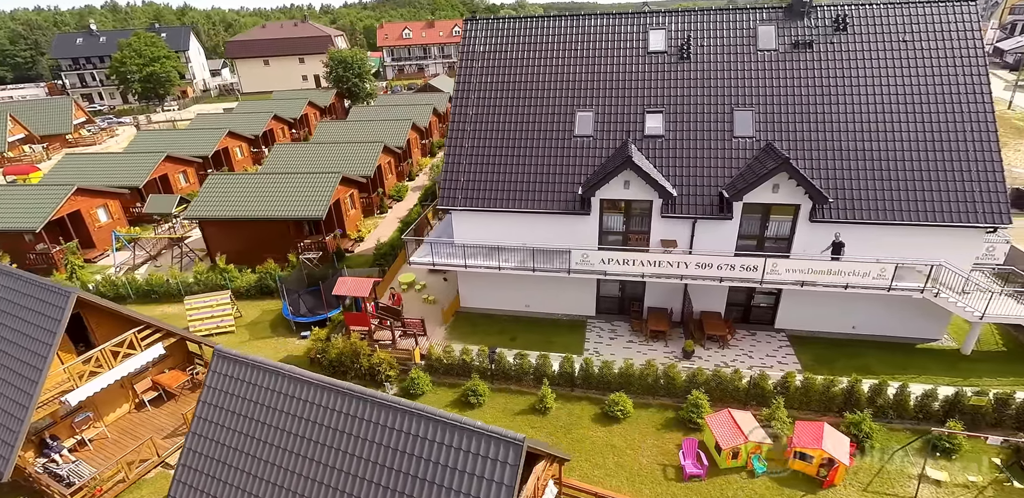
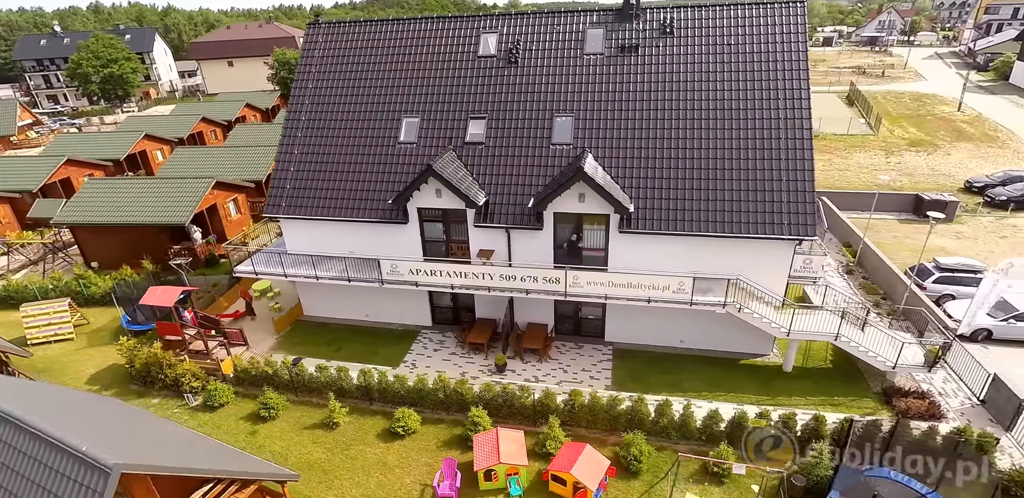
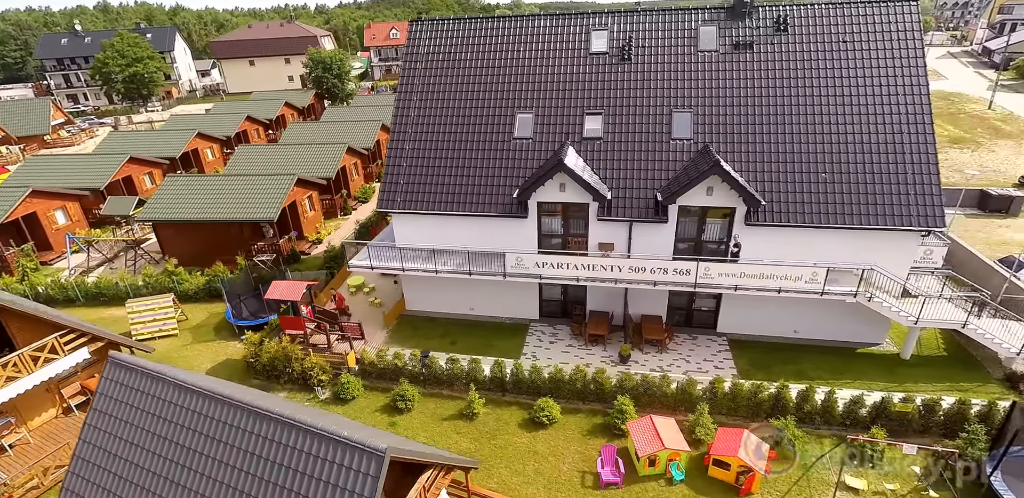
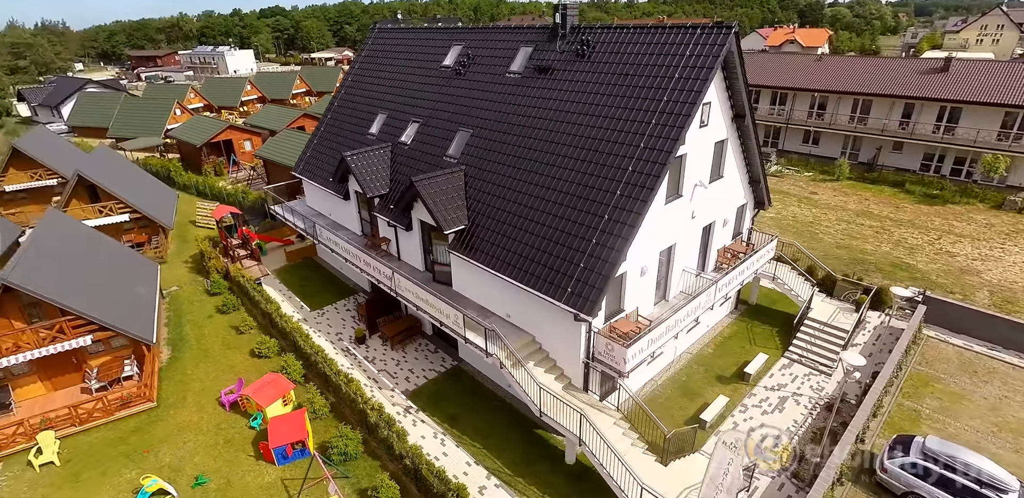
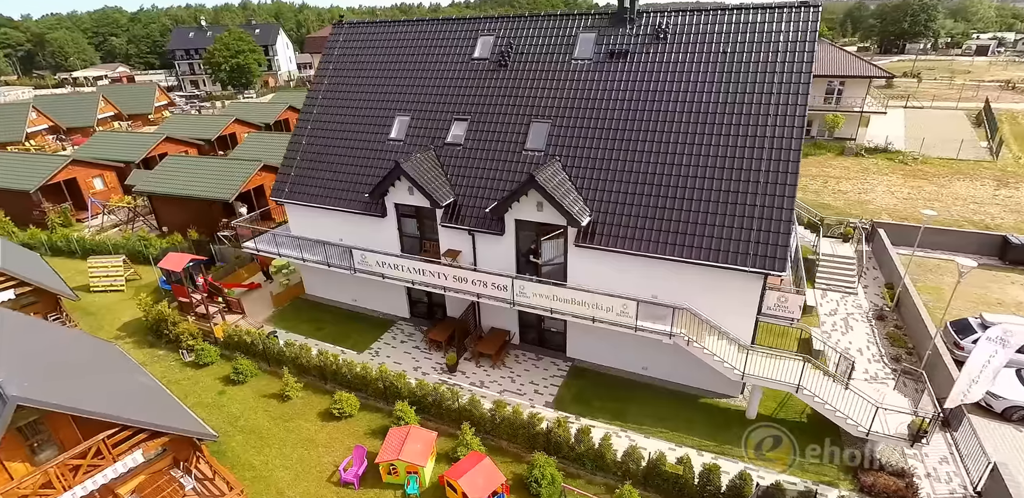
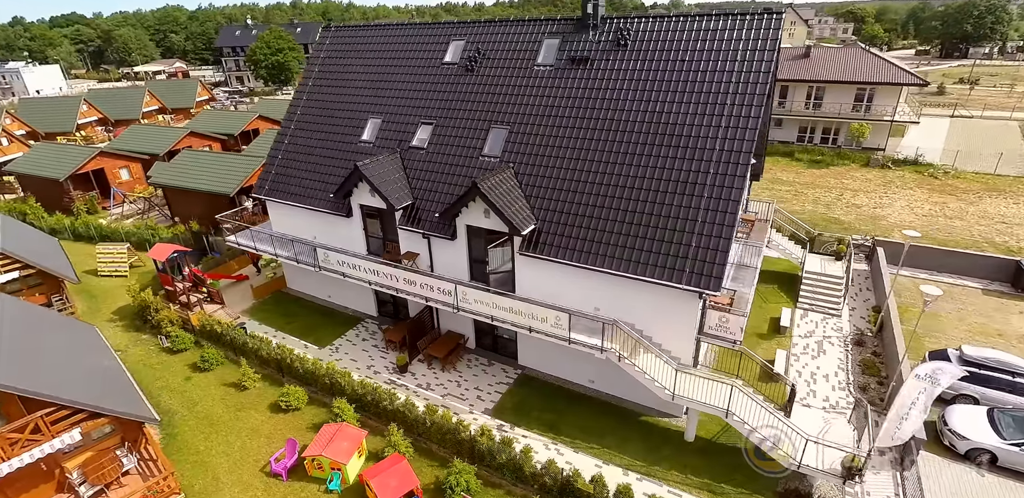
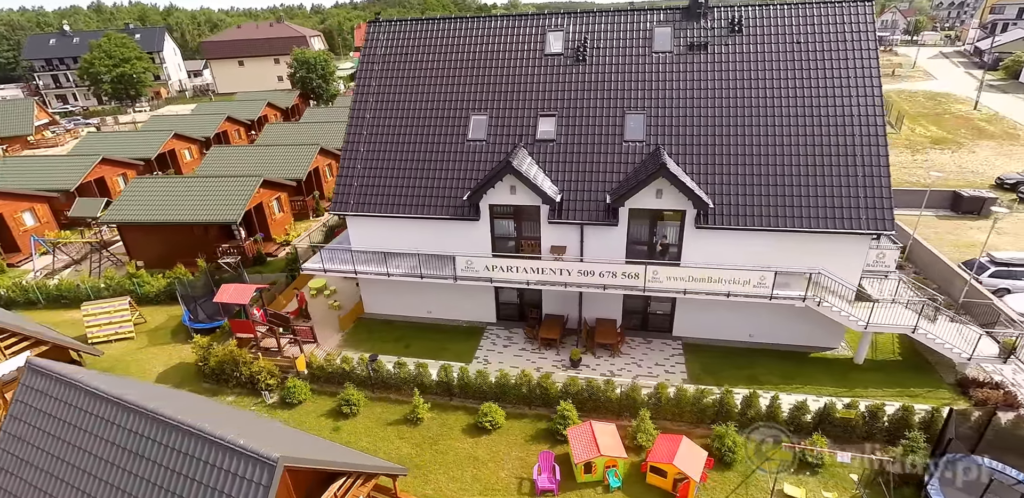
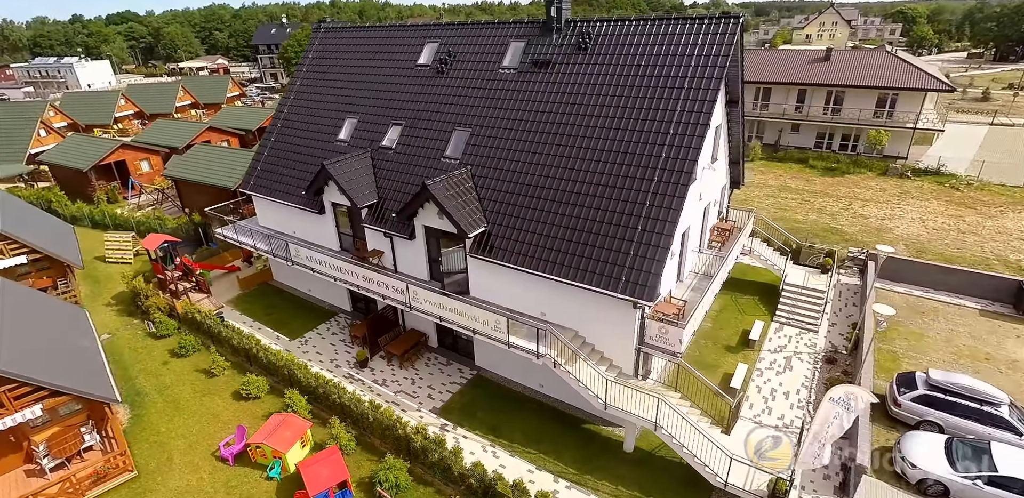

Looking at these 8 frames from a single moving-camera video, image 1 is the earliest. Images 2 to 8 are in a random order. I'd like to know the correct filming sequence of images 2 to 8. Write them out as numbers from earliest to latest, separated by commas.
3, 7, 2, 5, 6, 8, 4
